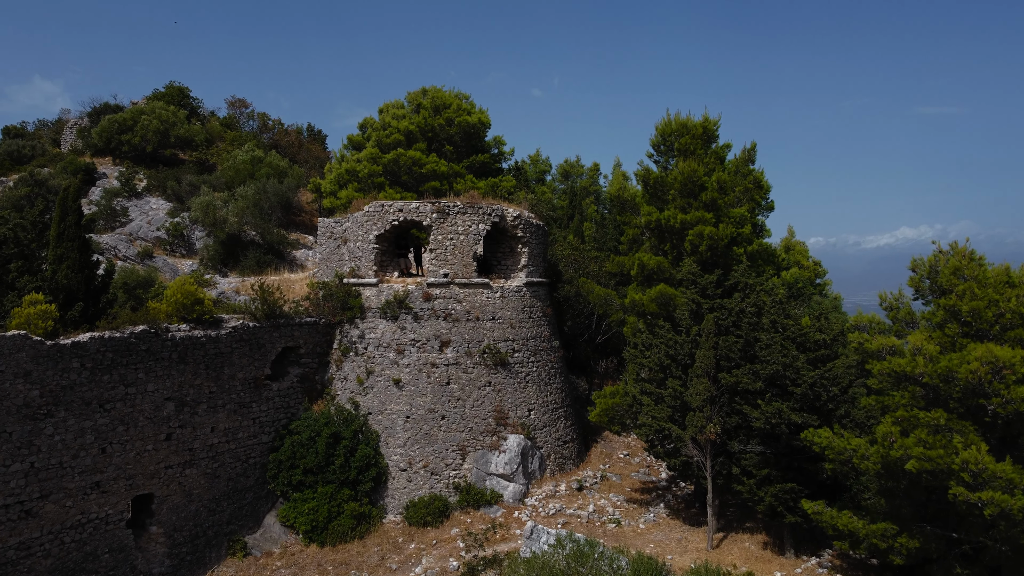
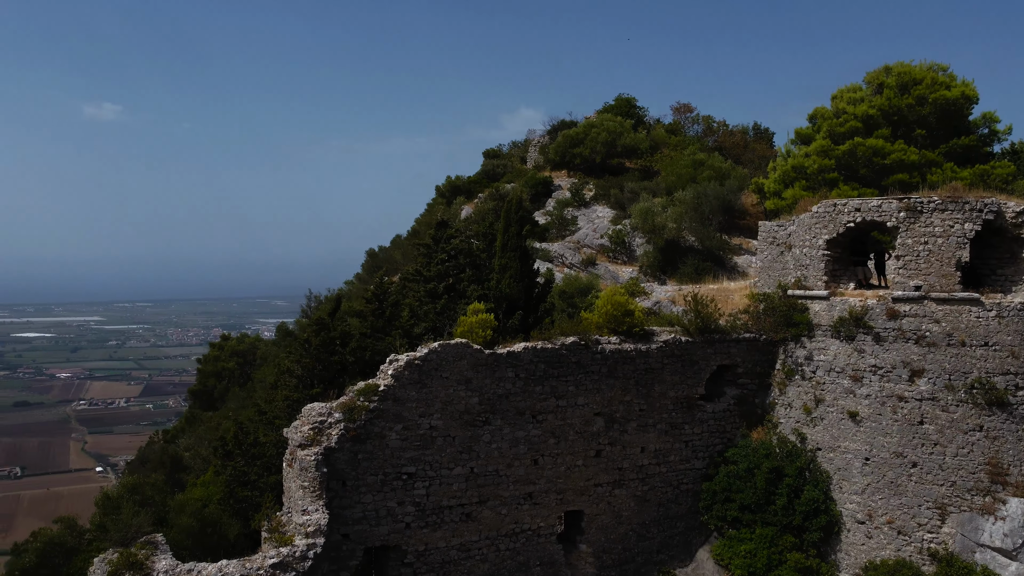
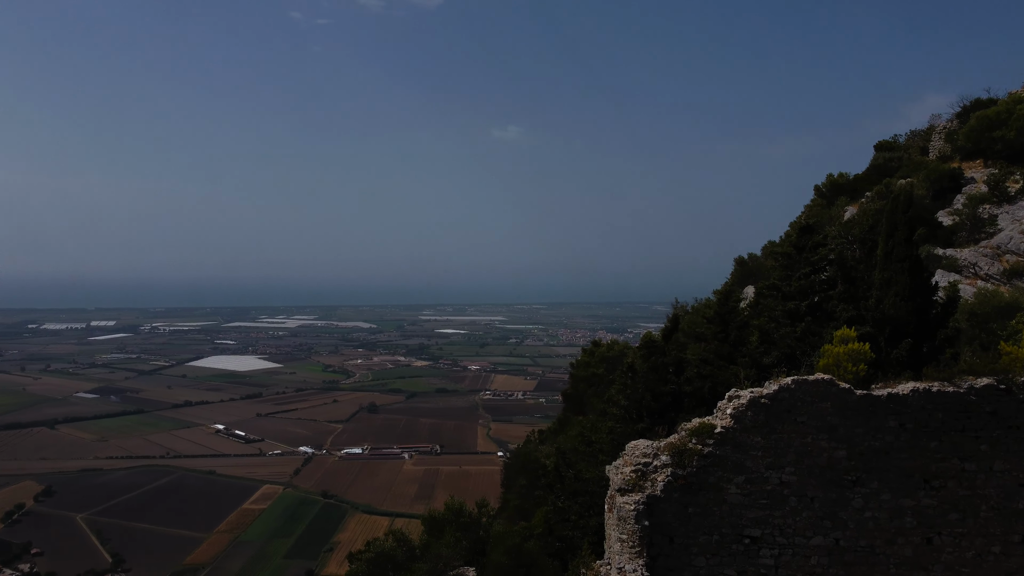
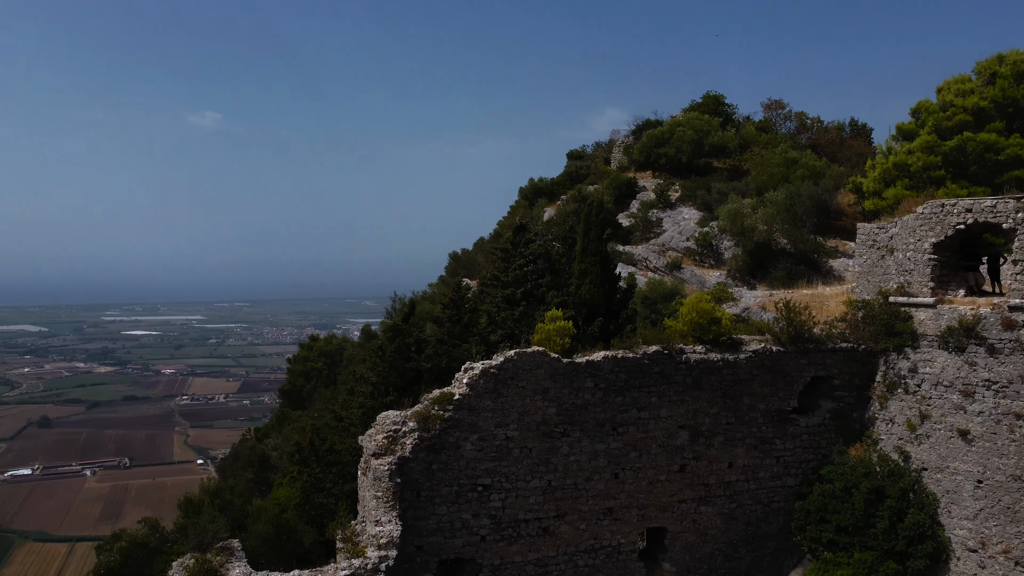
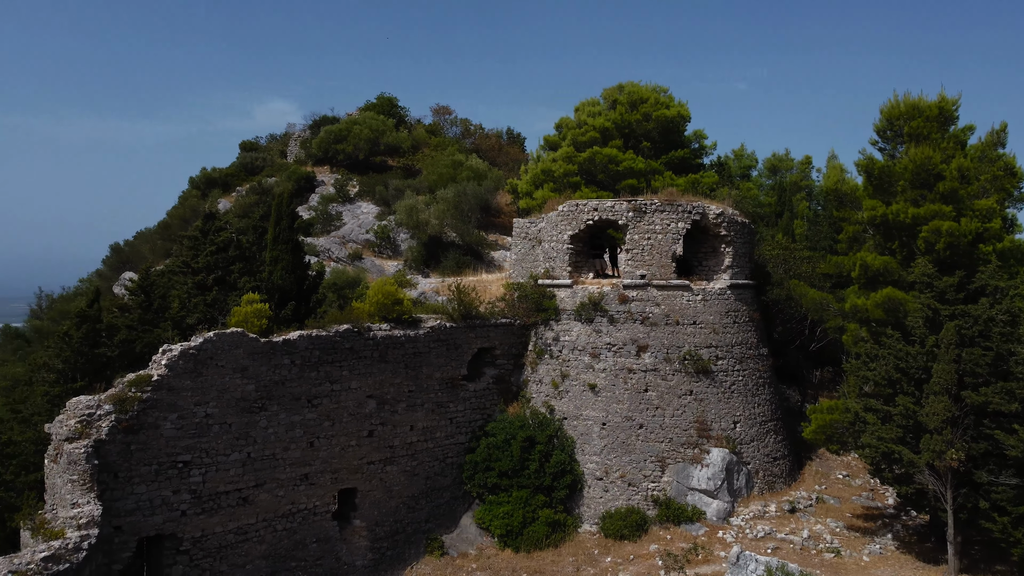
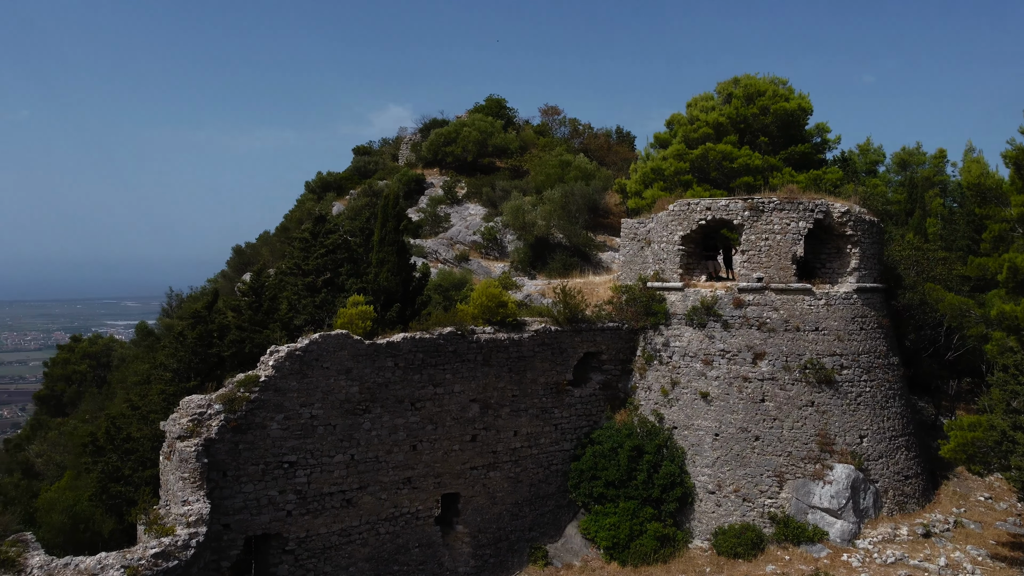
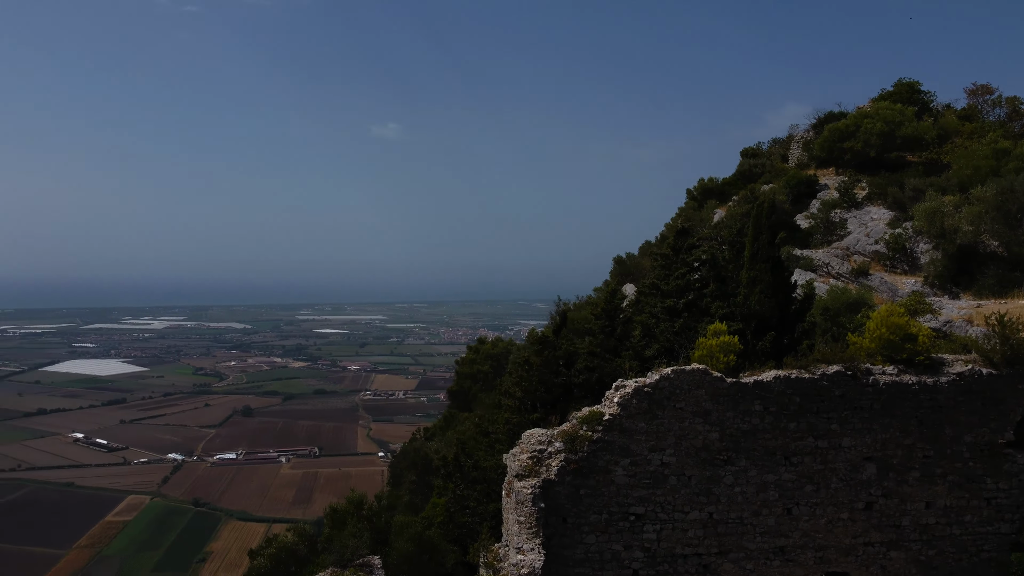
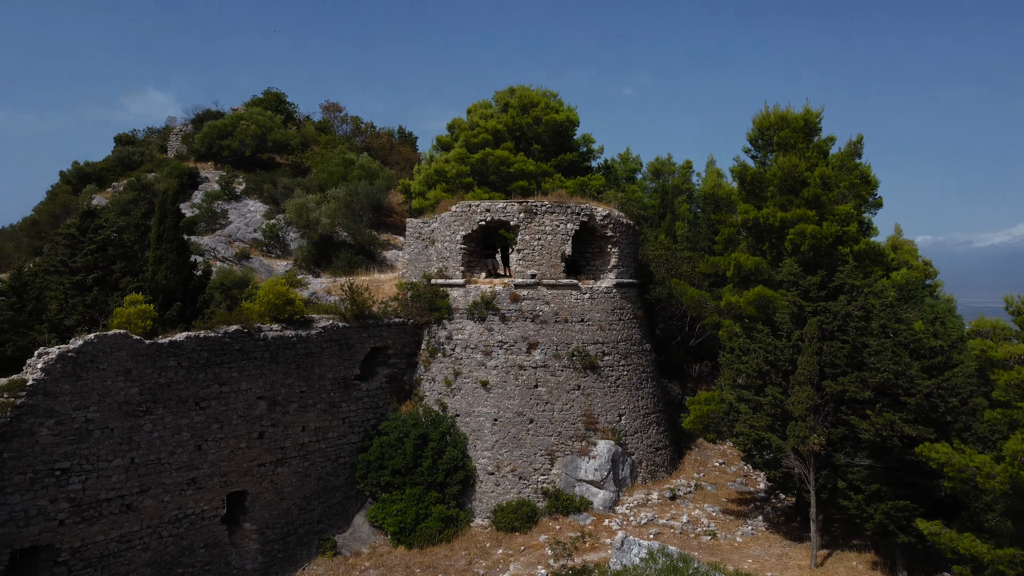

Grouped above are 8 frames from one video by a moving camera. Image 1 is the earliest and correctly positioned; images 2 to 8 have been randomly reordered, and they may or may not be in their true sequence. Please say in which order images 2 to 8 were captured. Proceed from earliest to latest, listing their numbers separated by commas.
8, 5, 6, 2, 4, 7, 3
